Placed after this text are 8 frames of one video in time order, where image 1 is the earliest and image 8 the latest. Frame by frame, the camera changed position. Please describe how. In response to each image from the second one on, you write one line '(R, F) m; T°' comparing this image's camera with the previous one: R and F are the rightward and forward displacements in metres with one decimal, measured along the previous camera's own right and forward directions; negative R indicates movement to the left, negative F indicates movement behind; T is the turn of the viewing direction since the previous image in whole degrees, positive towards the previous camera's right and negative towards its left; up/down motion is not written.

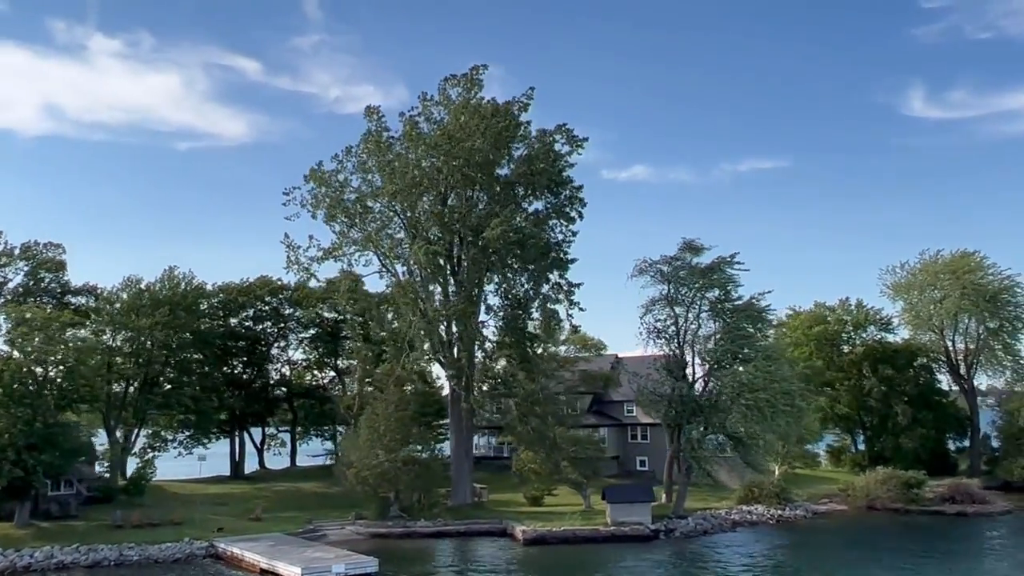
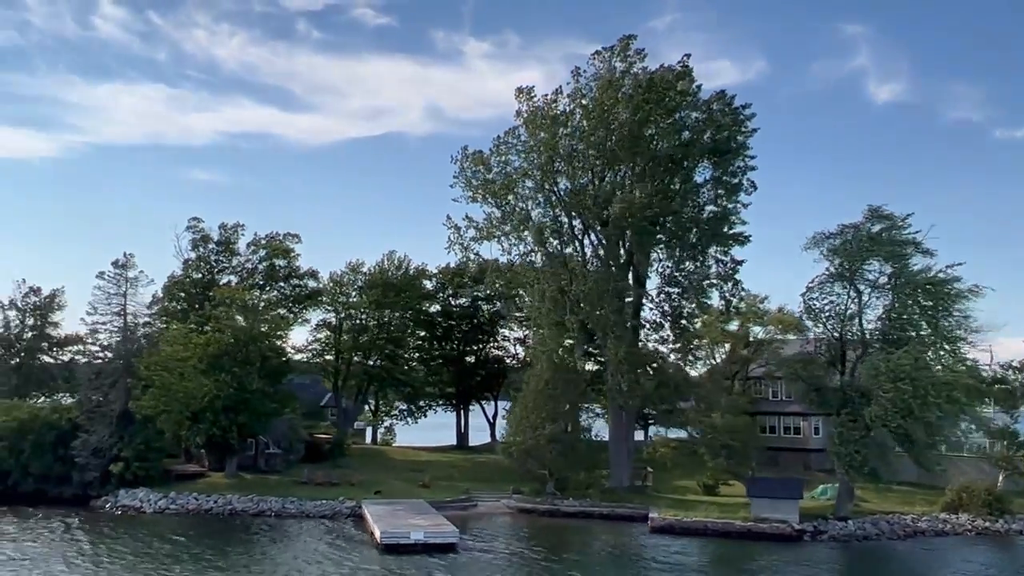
(+9.2, +2.3) m; -22°
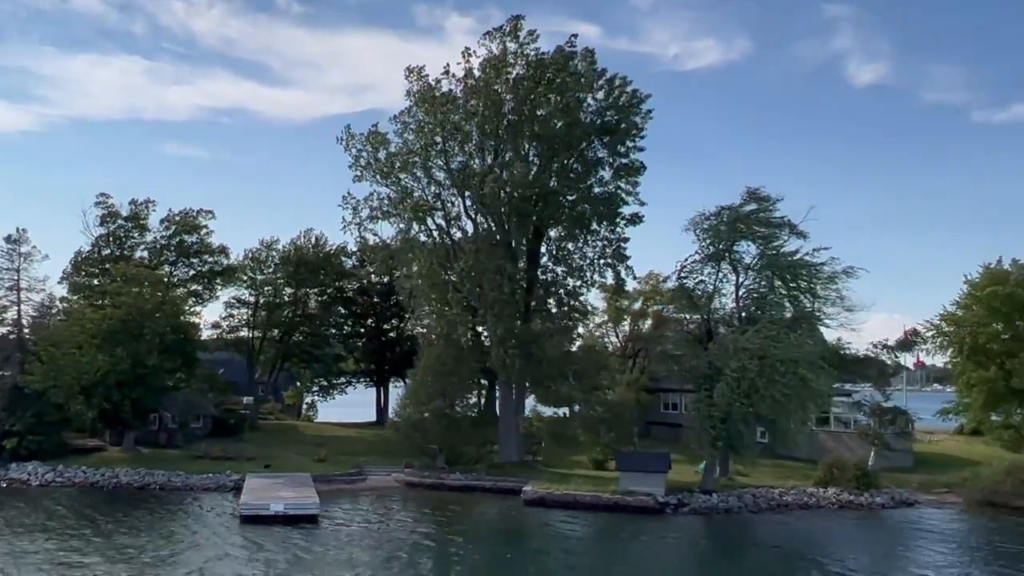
(+4.3, -0.7) m; +1°
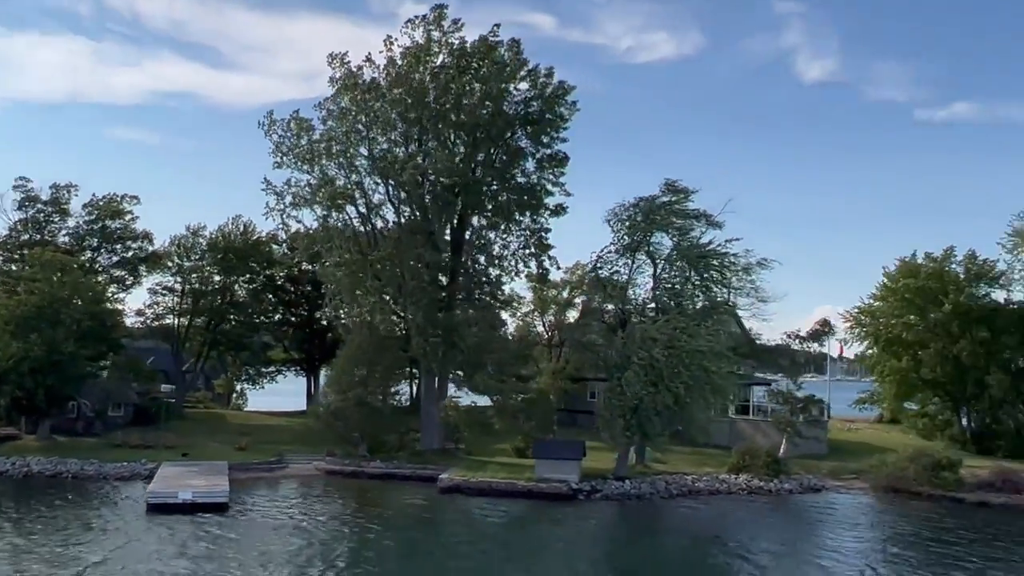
(+1.4, -0.3) m; +3°
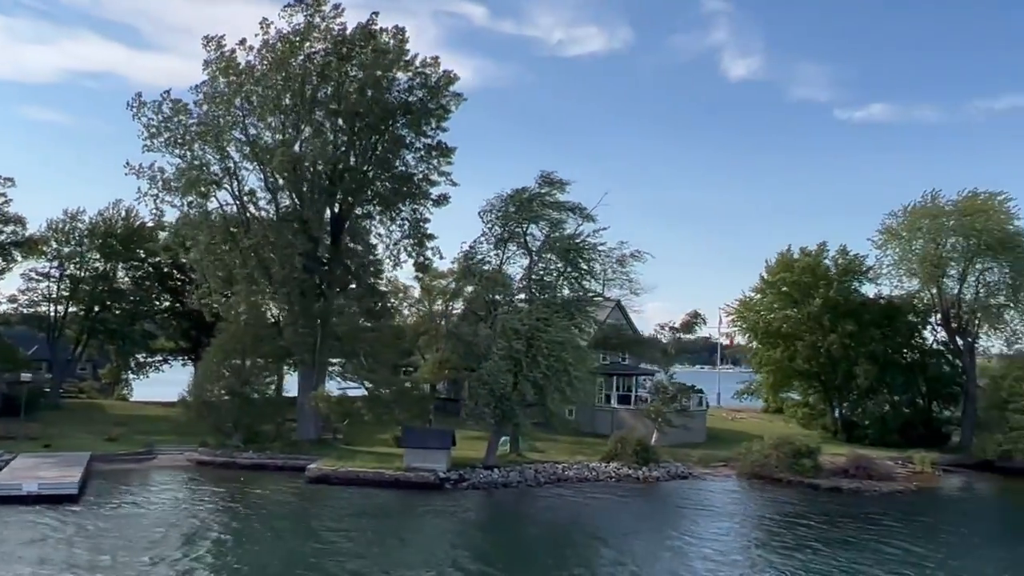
(+2.4, -0.2) m; +5°
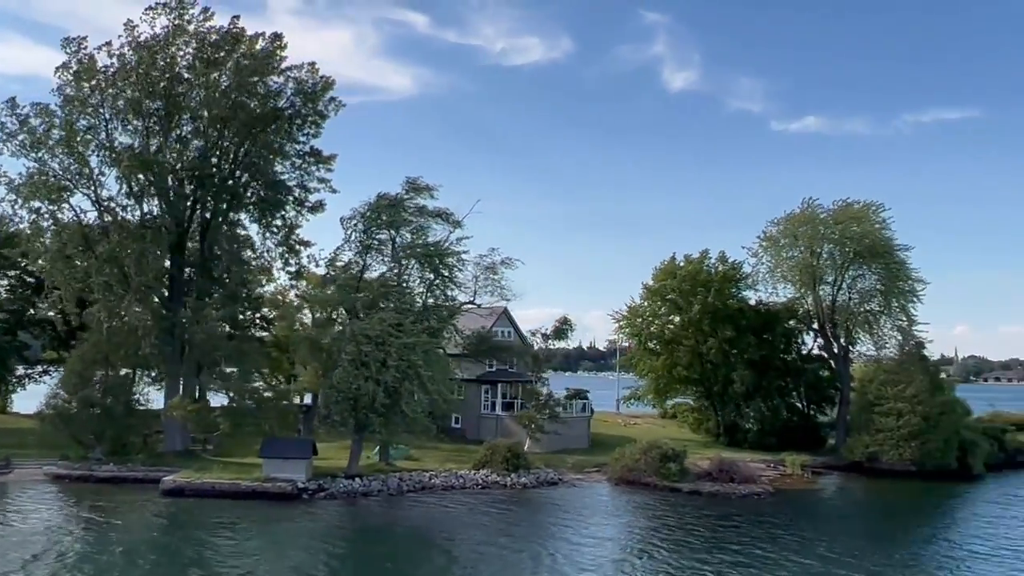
(+3.3, -0.1) m; +4°
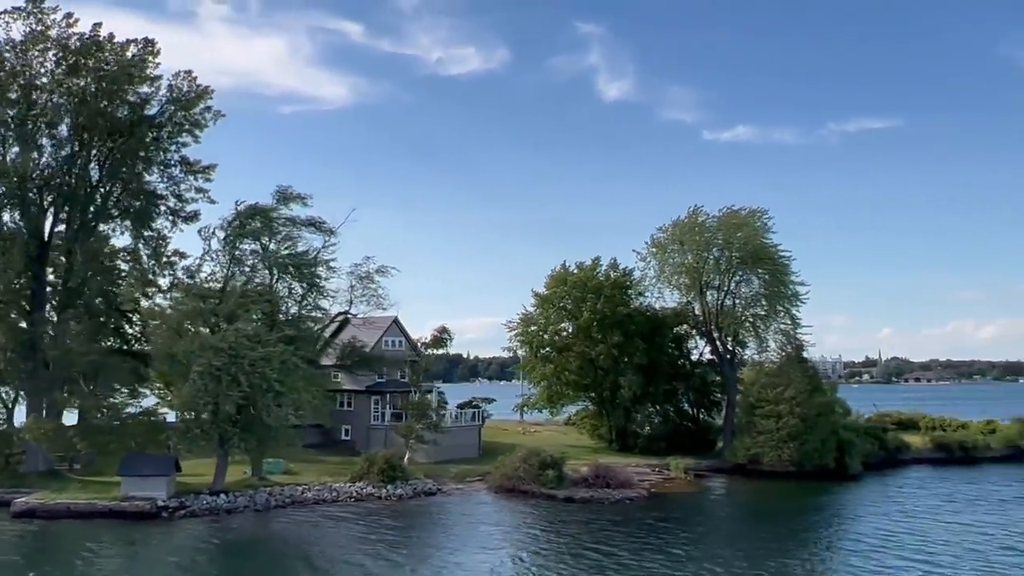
(+2.8, +0.1) m; +4°
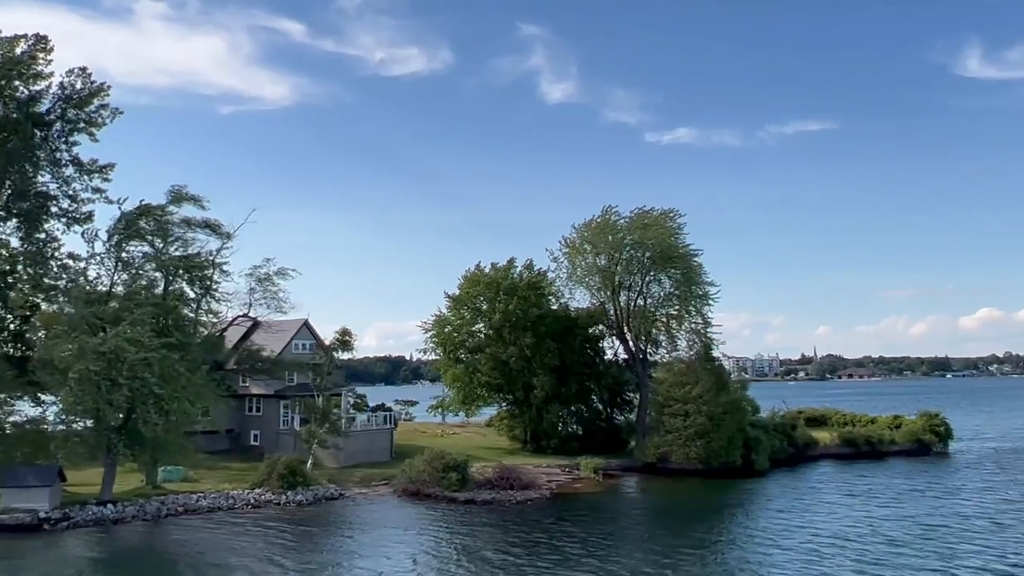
(+1.9, +0.2) m; +4°
